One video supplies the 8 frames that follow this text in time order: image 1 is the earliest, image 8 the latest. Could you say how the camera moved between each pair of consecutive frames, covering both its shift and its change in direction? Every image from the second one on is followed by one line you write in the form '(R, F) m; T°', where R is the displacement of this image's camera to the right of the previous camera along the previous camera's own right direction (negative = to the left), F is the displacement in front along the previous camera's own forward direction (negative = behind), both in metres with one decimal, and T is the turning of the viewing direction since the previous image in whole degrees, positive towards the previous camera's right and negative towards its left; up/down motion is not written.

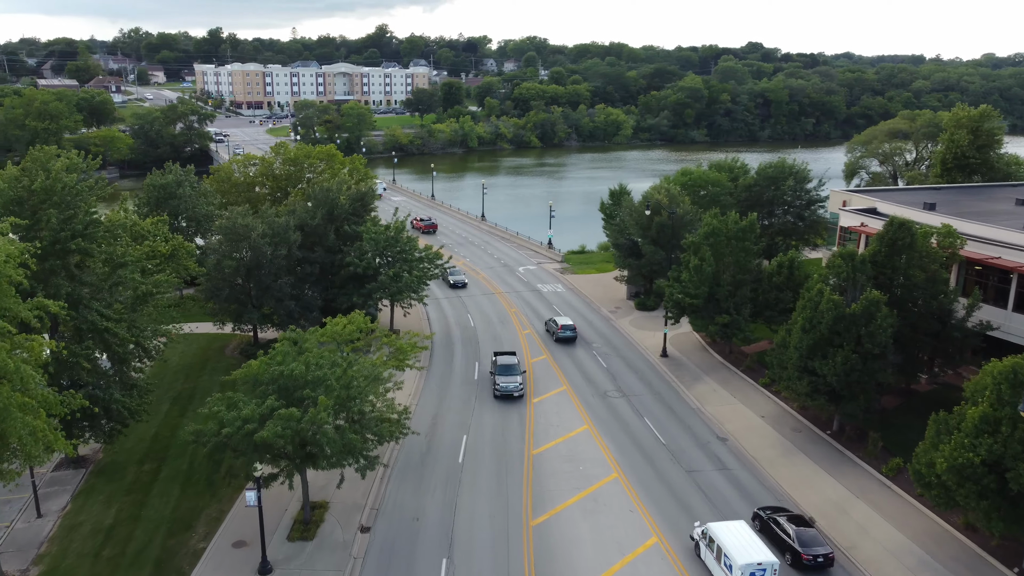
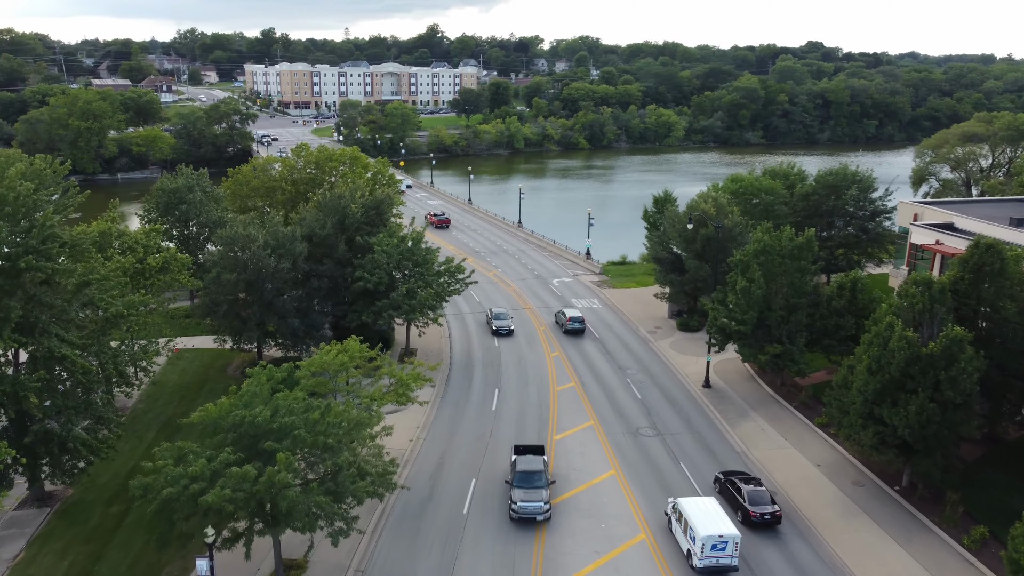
(+1.0, +3.6) m; -4°
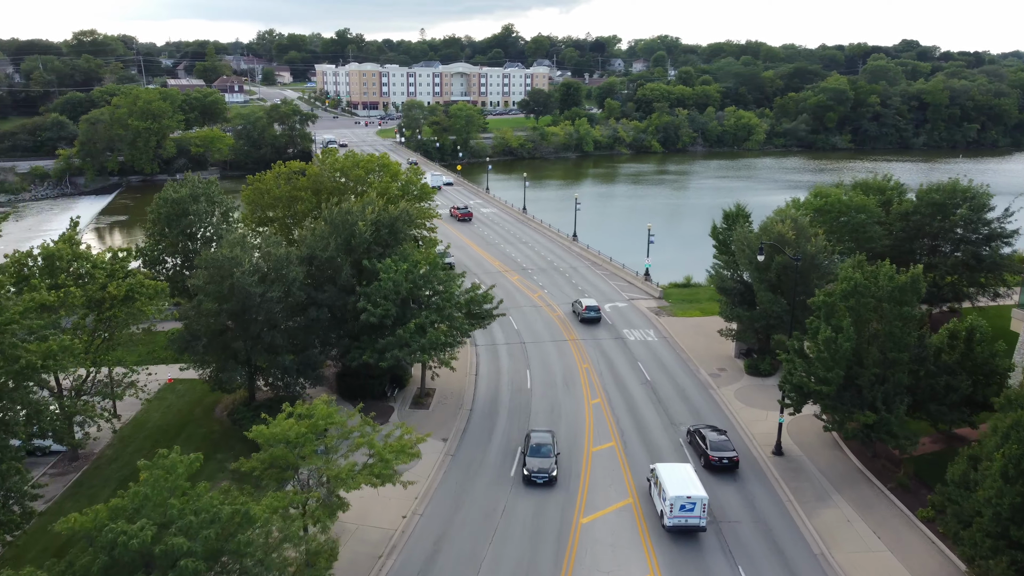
(+1.5, +5.6) m; -5°
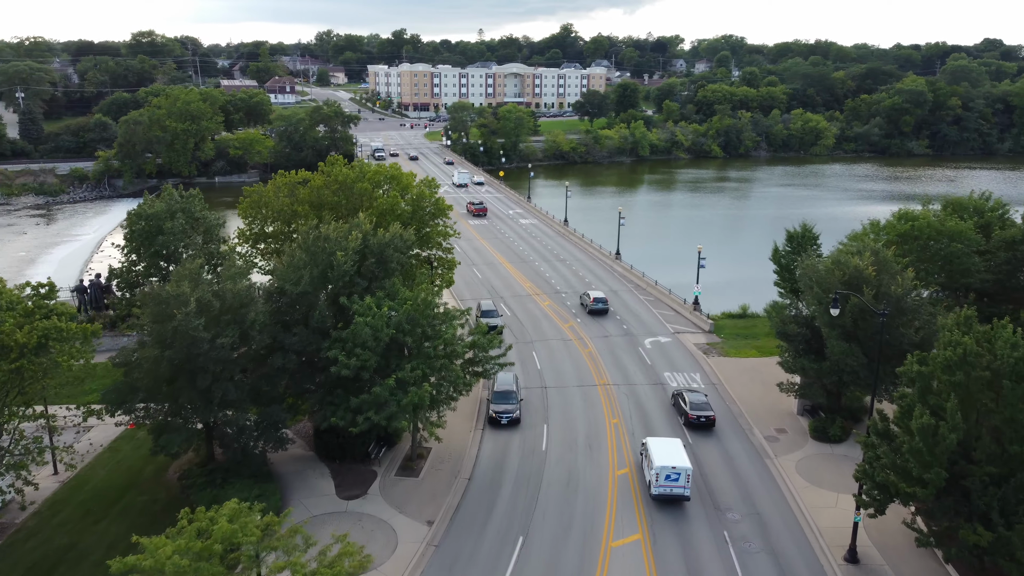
(+1.5, +5.6) m; -4°
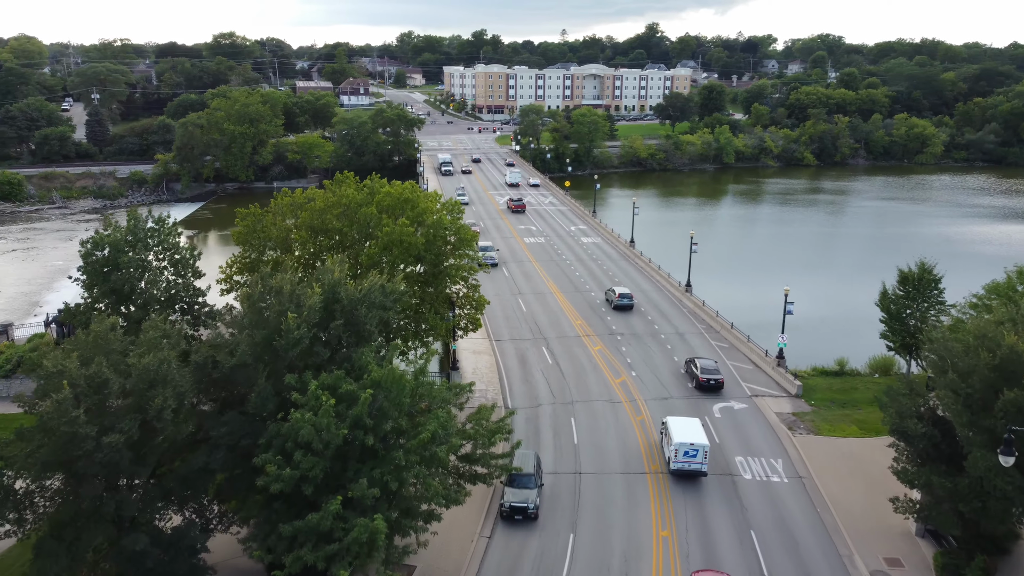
(+1.6, +7.0) m; -6°
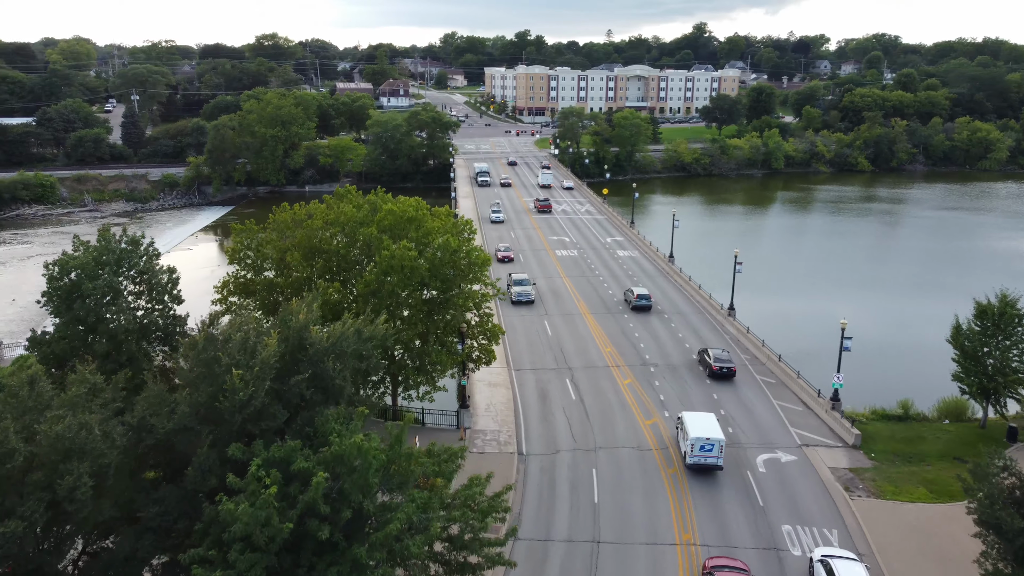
(+0.9, +3.5) m; -3°
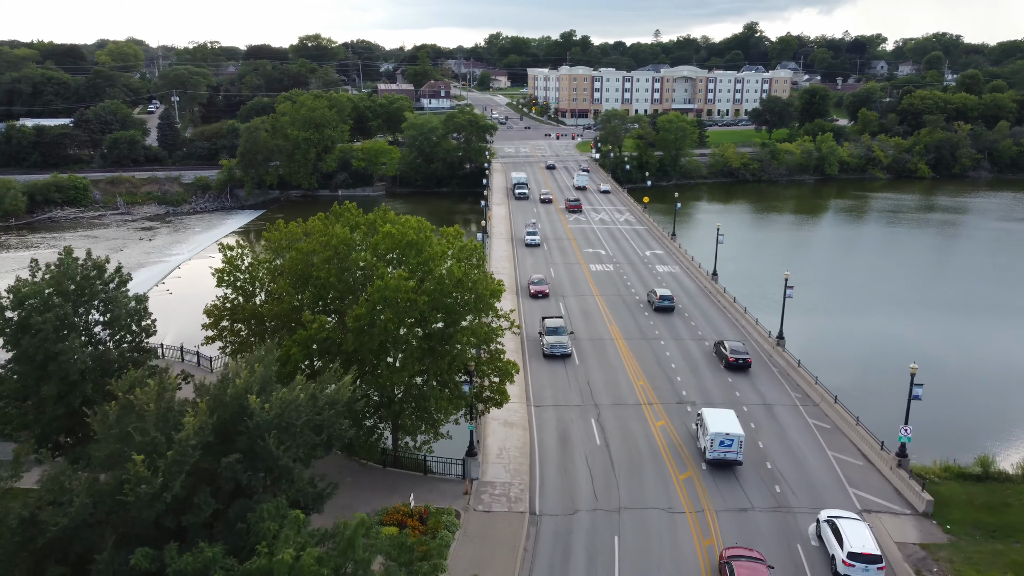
(+0.9, +3.5) m; -3°
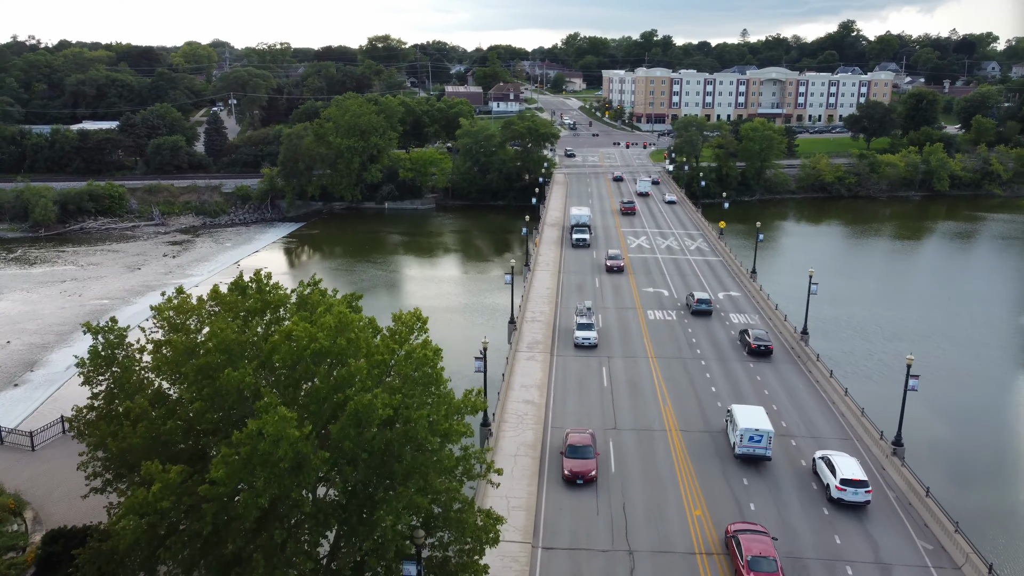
(+2.0, +9.0) m; -5°
